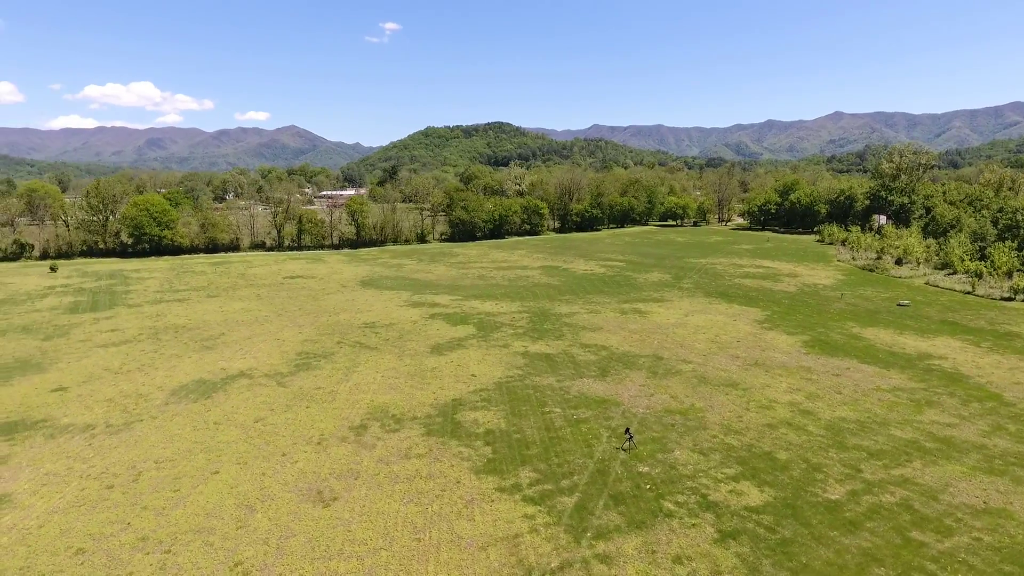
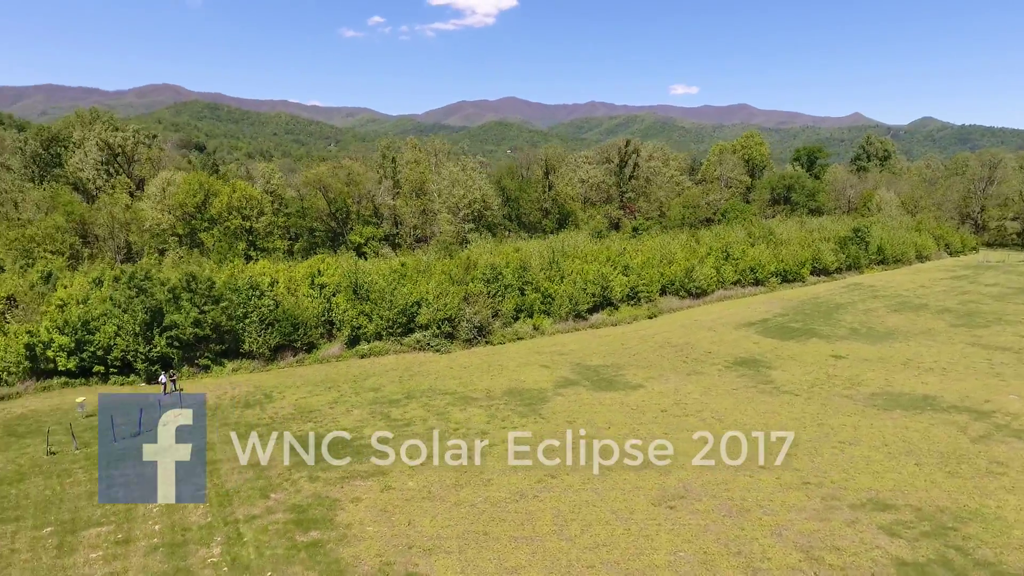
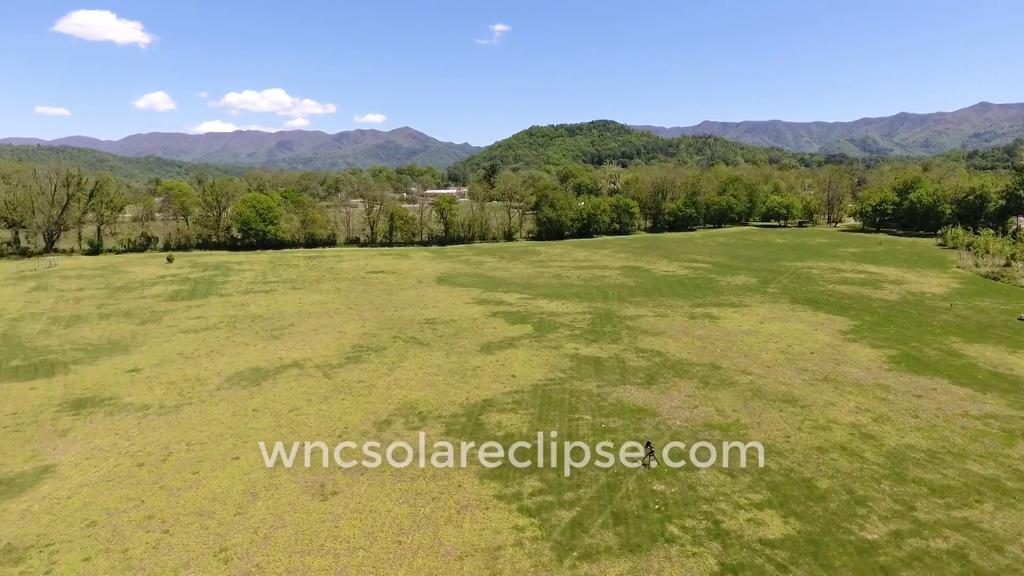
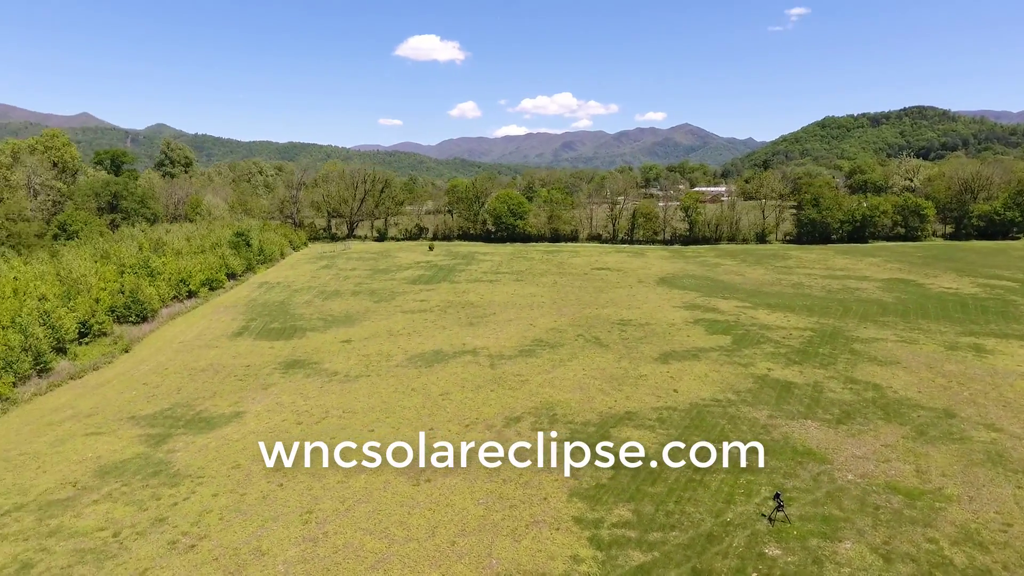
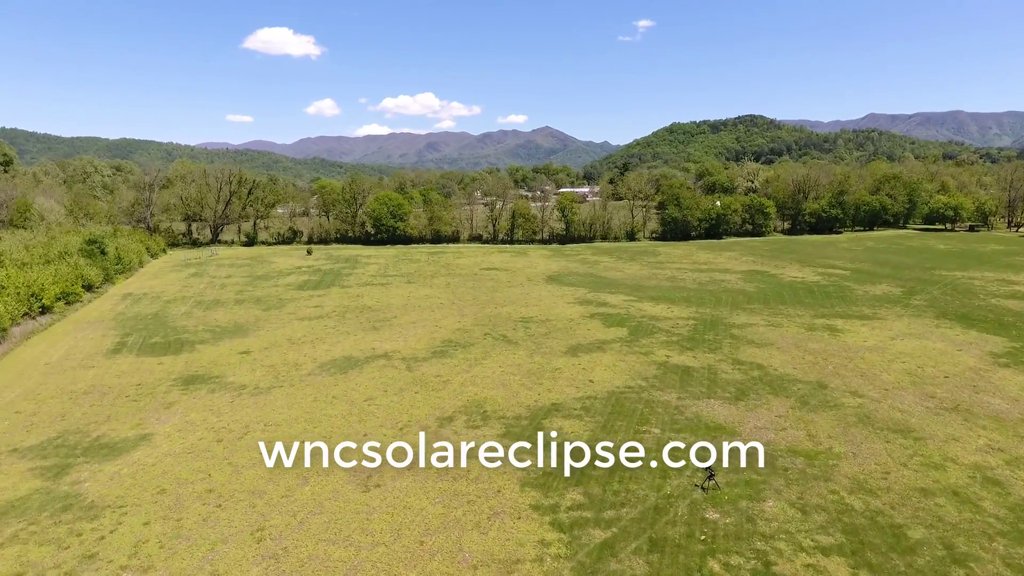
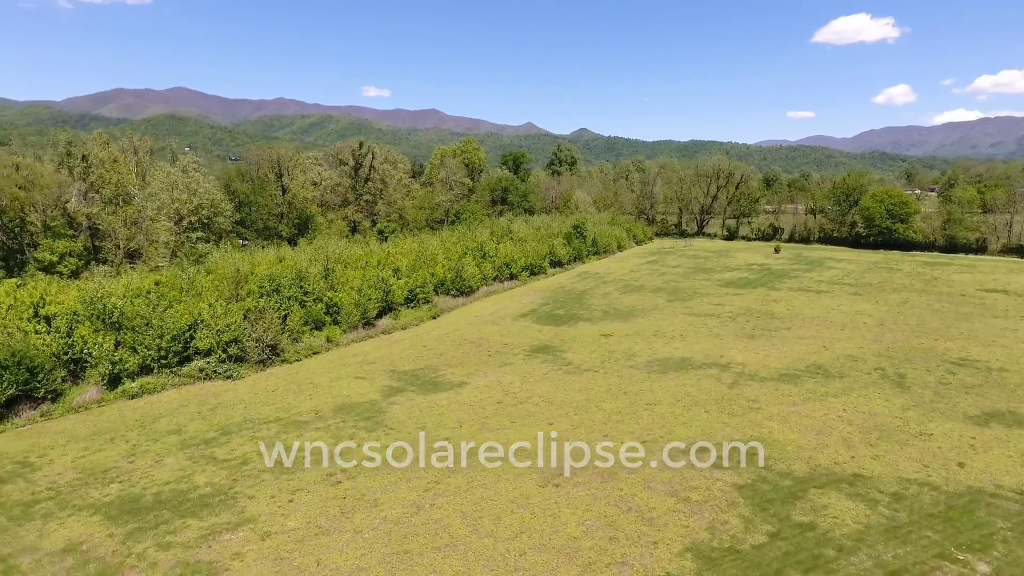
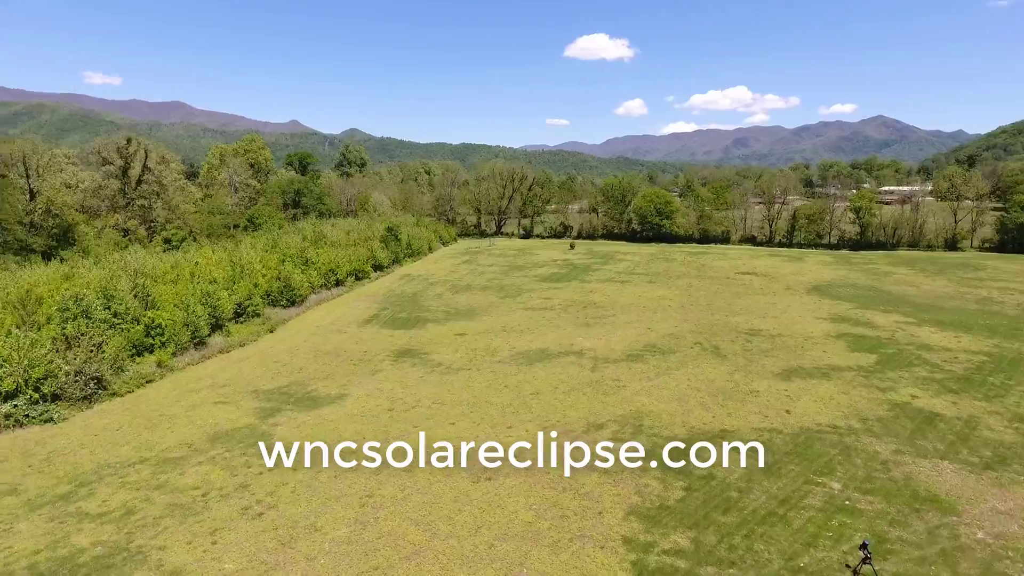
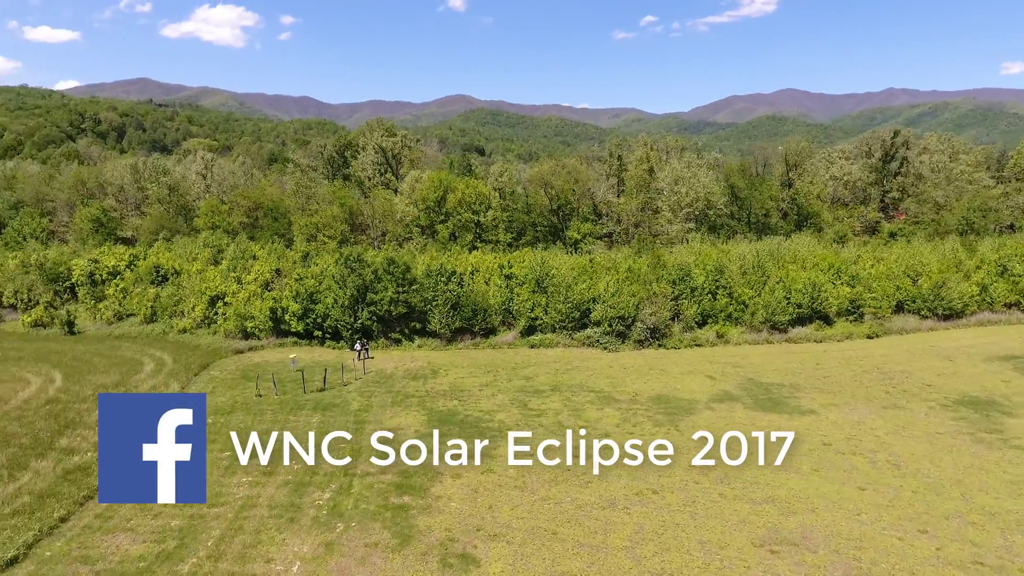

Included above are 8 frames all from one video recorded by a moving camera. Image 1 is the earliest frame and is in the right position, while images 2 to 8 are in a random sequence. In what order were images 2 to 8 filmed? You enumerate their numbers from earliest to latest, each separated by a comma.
3, 5, 4, 7, 6, 2, 8
